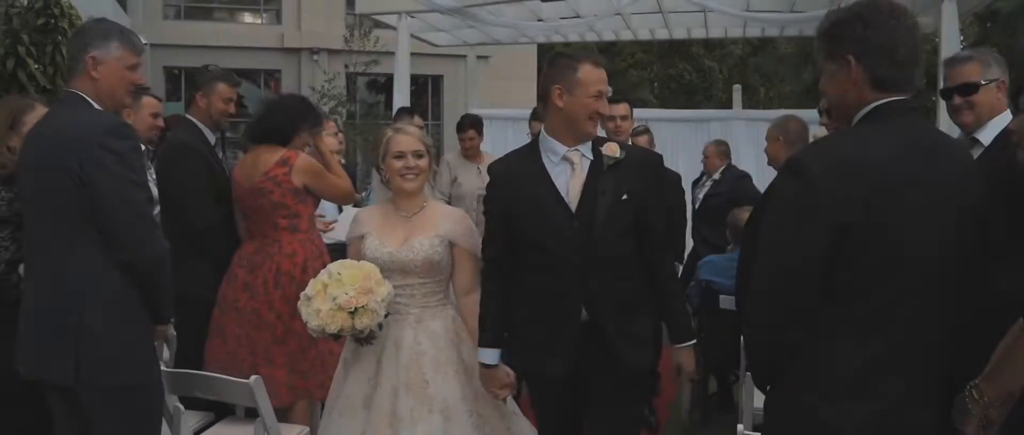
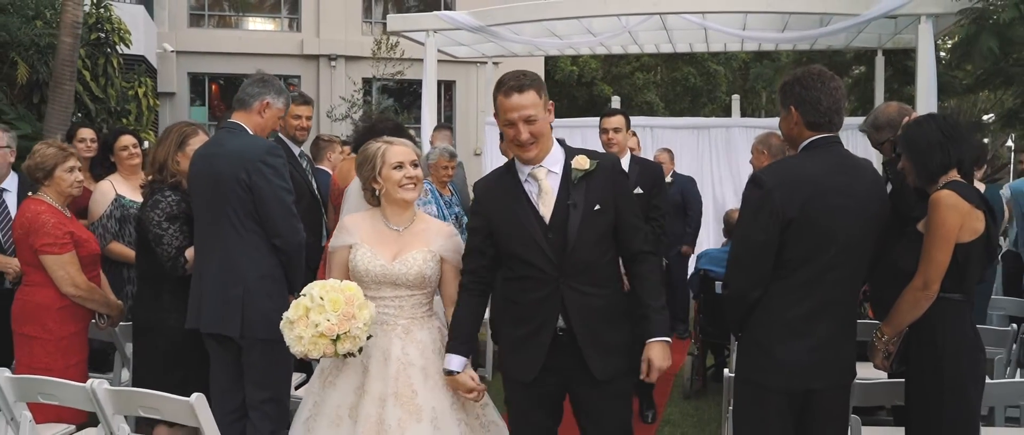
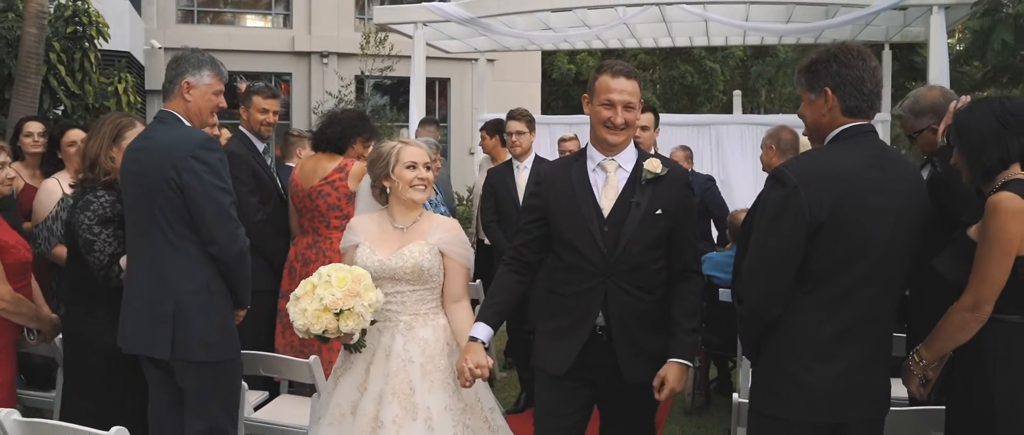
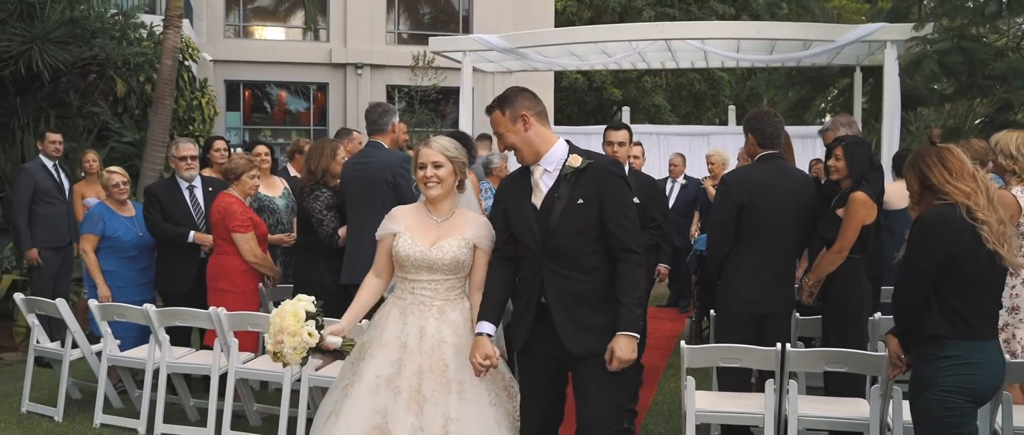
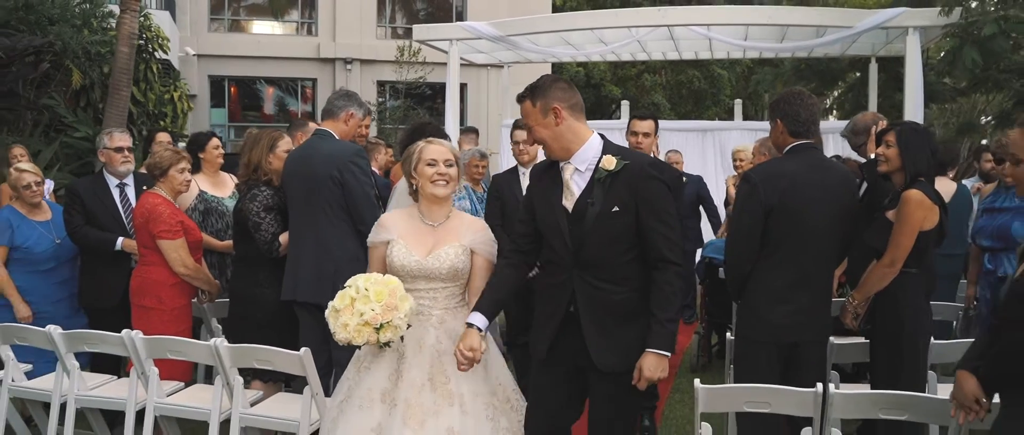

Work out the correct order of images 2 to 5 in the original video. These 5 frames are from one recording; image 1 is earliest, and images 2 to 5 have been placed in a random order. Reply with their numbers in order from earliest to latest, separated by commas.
3, 2, 5, 4
